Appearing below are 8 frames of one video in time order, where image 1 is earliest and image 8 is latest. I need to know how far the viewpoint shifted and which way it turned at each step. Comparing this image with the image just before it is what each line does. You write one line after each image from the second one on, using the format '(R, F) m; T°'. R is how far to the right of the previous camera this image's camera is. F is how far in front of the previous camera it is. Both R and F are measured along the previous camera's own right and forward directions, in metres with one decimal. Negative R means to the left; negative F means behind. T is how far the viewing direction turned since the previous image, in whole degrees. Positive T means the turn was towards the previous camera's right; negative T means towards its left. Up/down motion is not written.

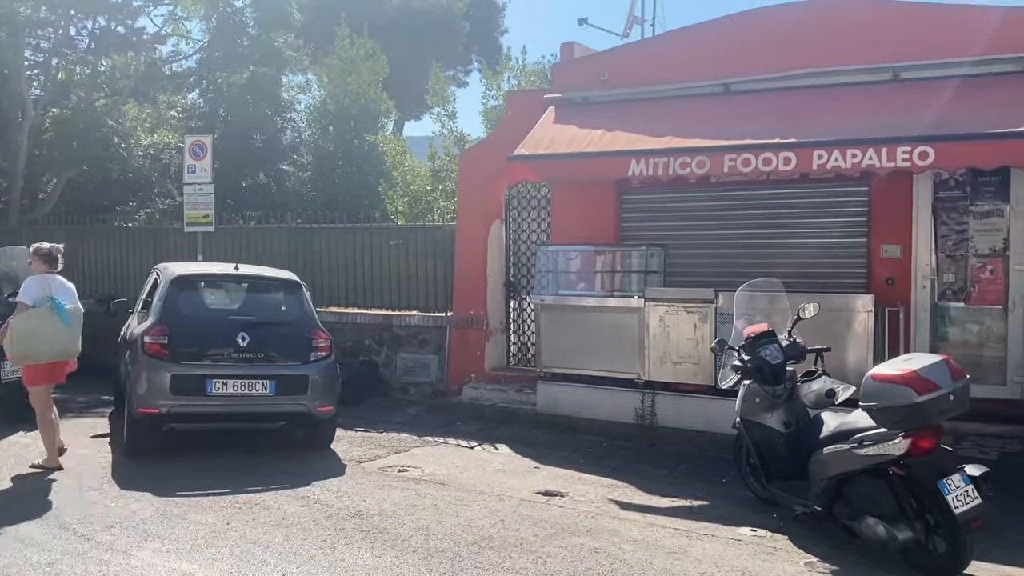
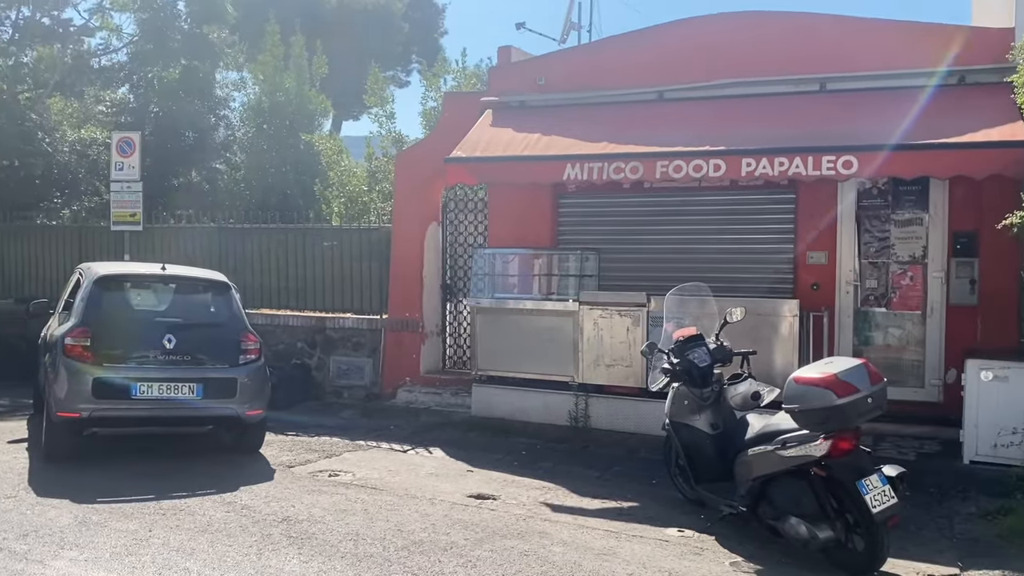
(0.0, 0.0) m; +4°
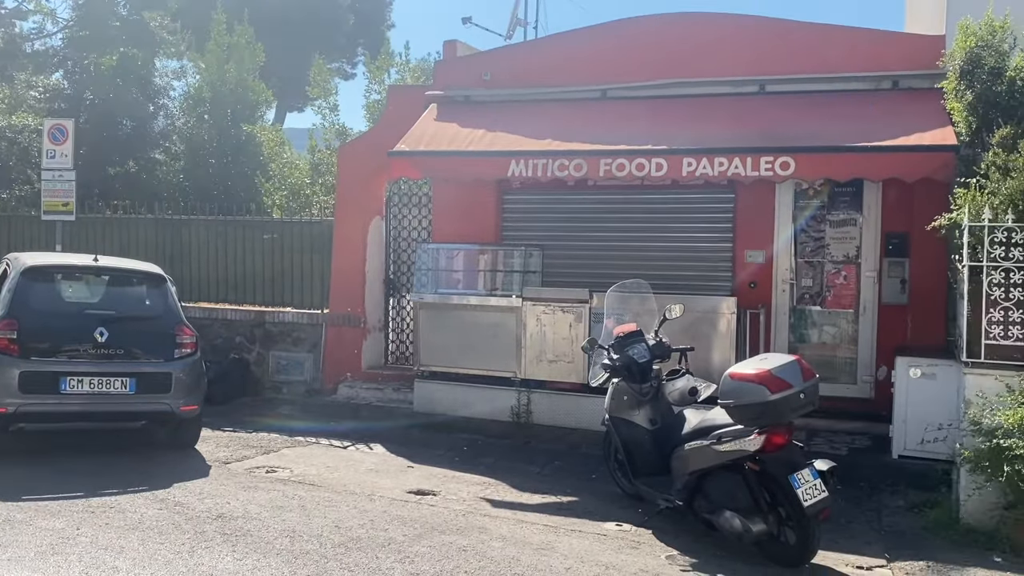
(0.0, 0.0) m; +4°
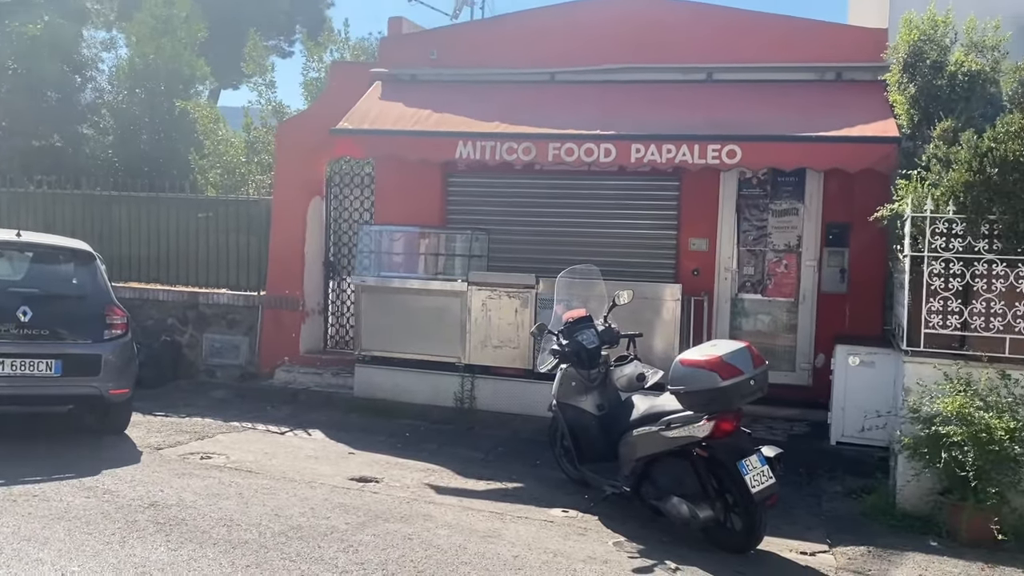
(-0.1, +0.1) m; +4°
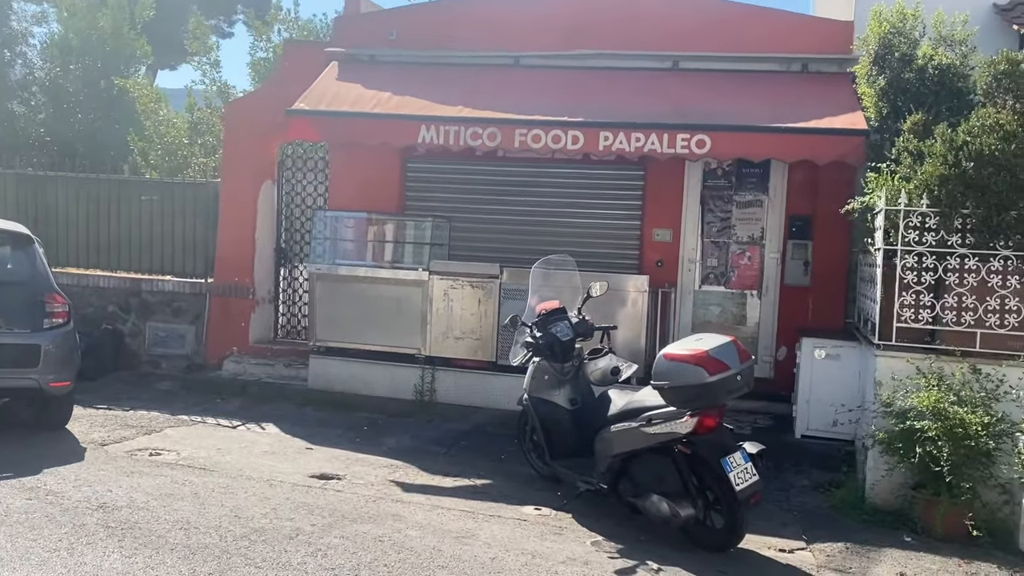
(-0.2, +0.2) m; +4°
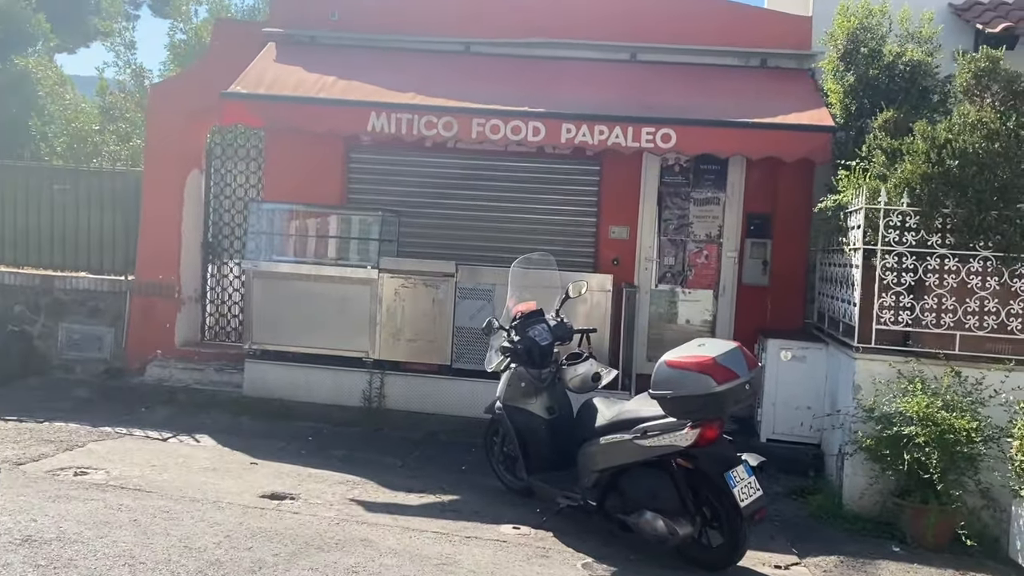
(-0.4, +0.4) m; +6°
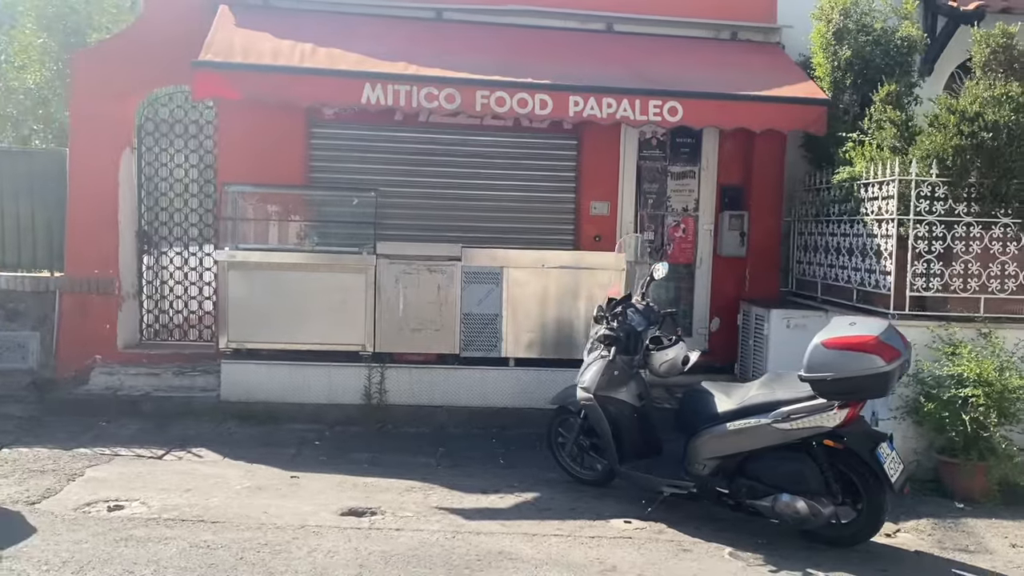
(-1.5, +0.5) m; +12°
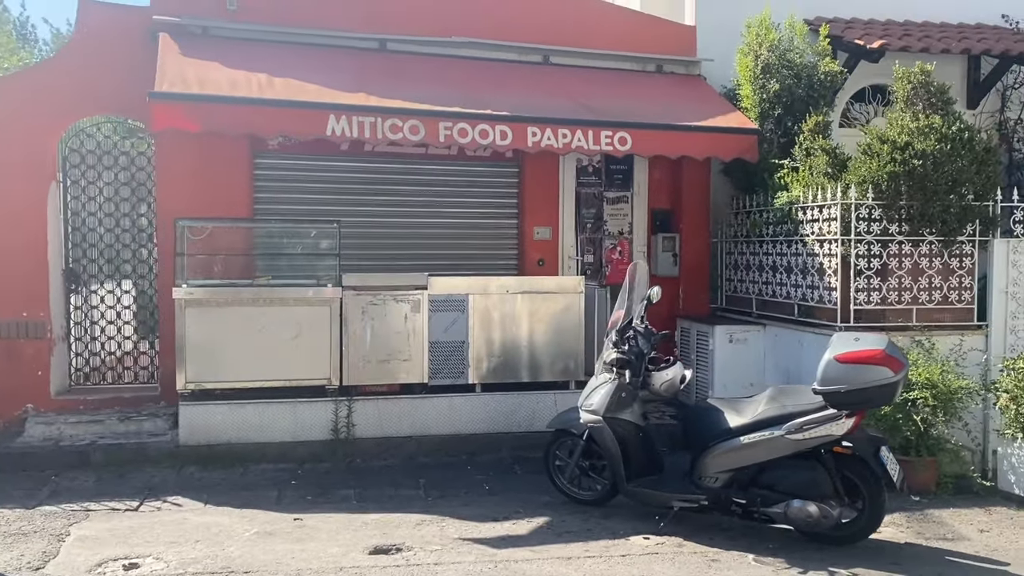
(-0.9, 0.0) m; +10°
